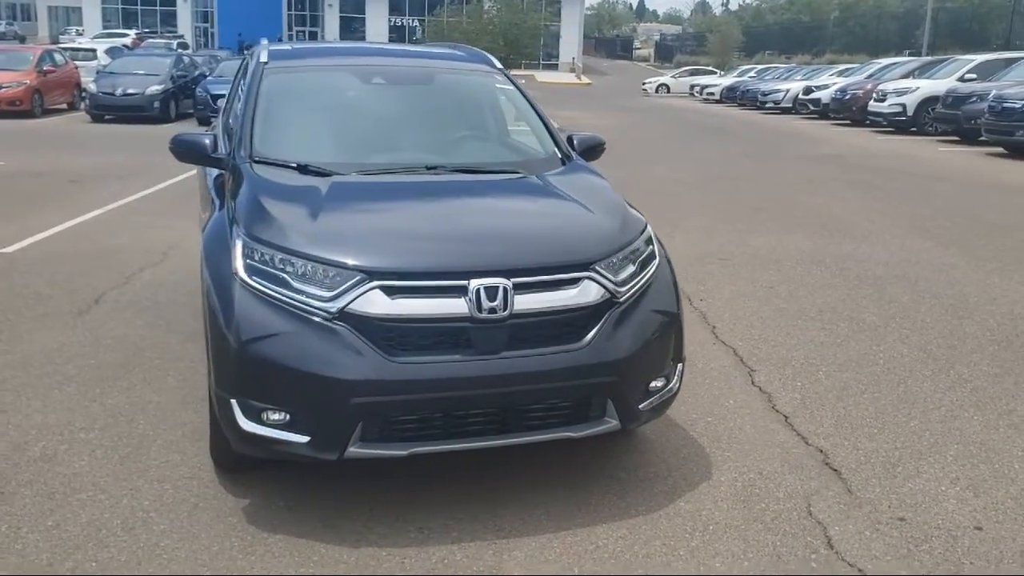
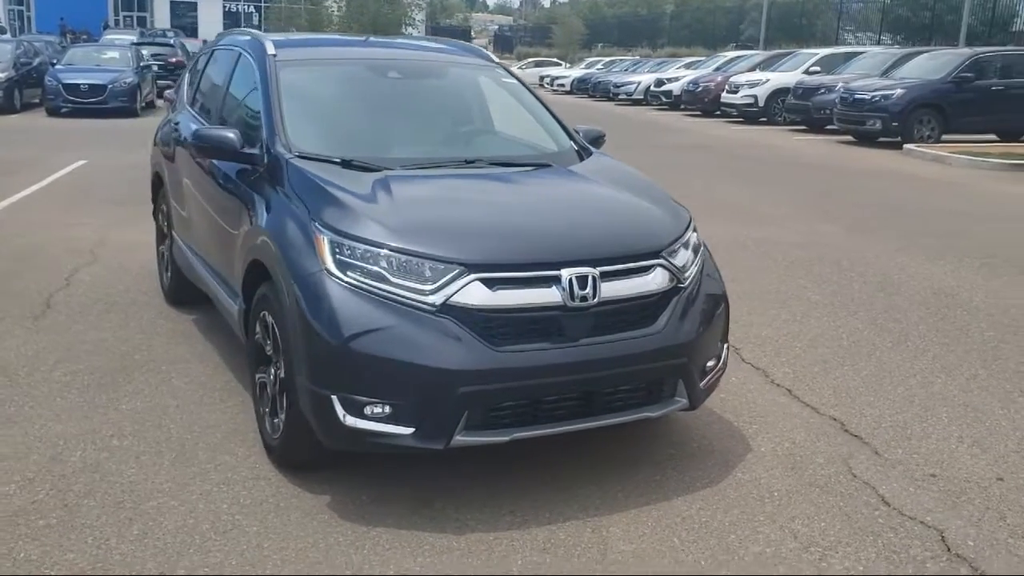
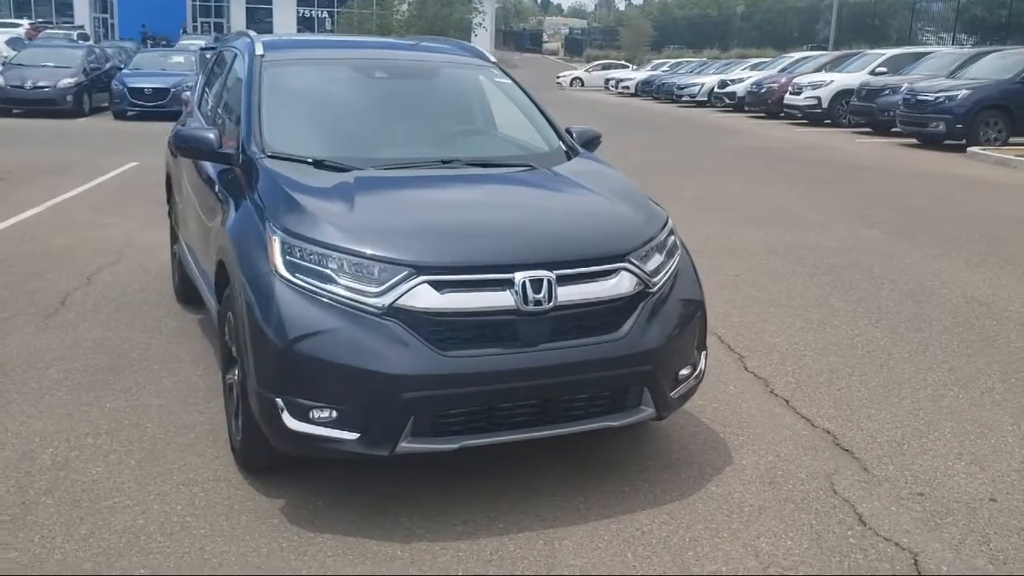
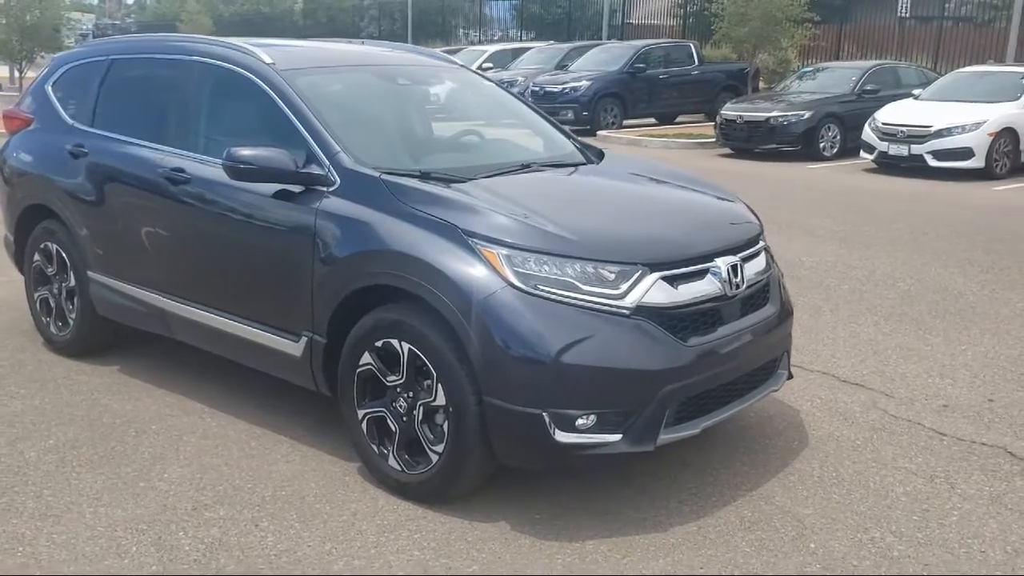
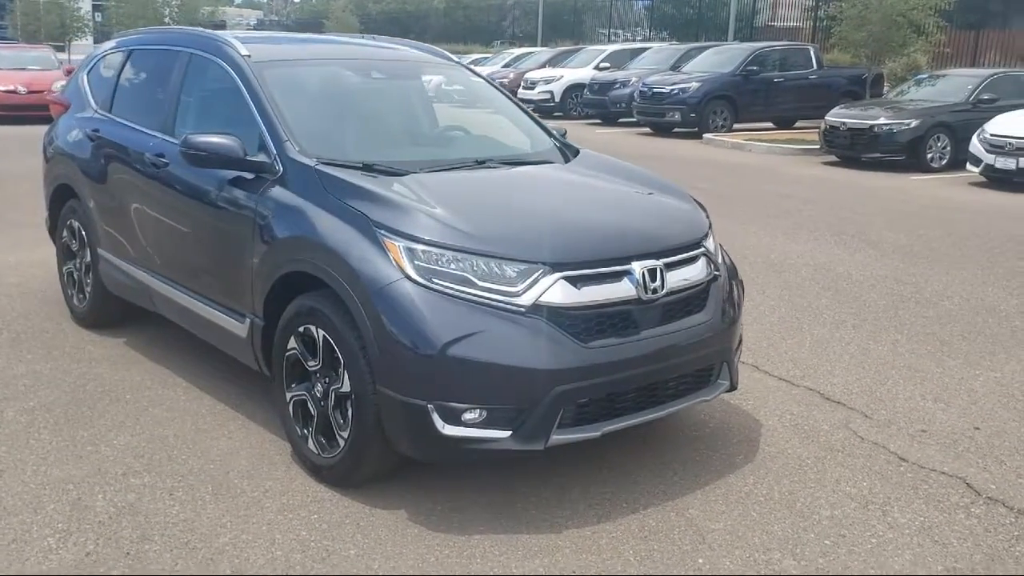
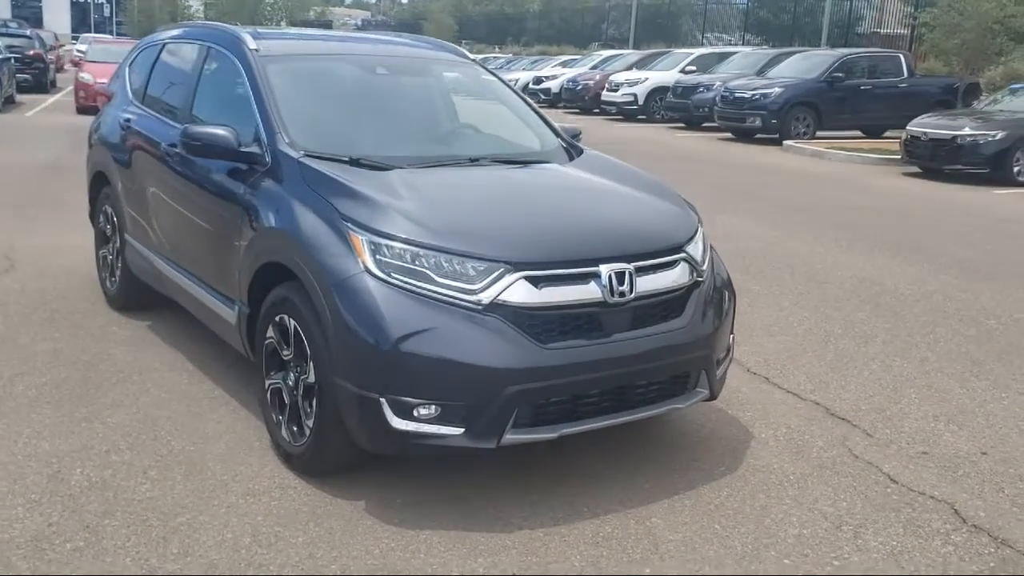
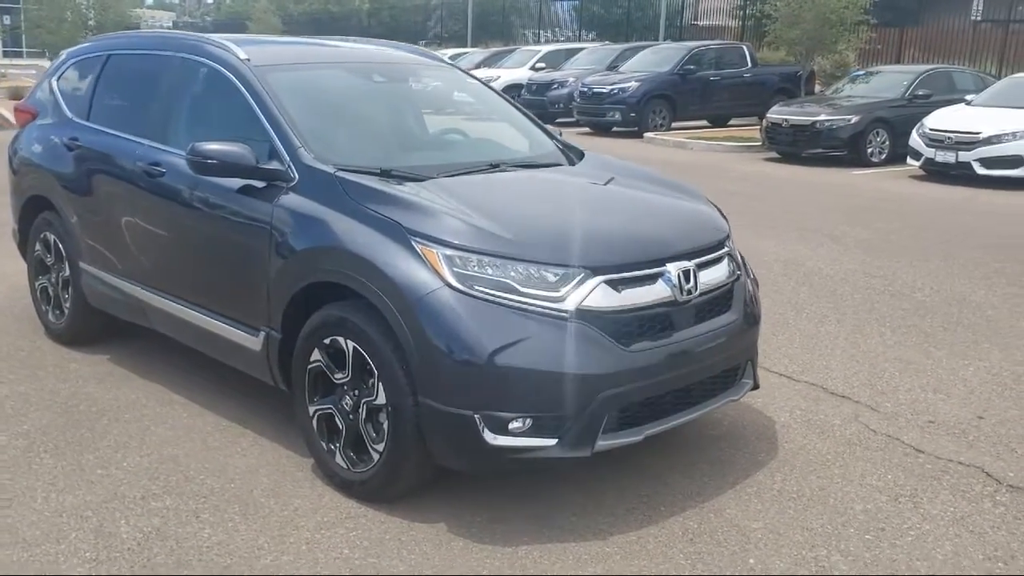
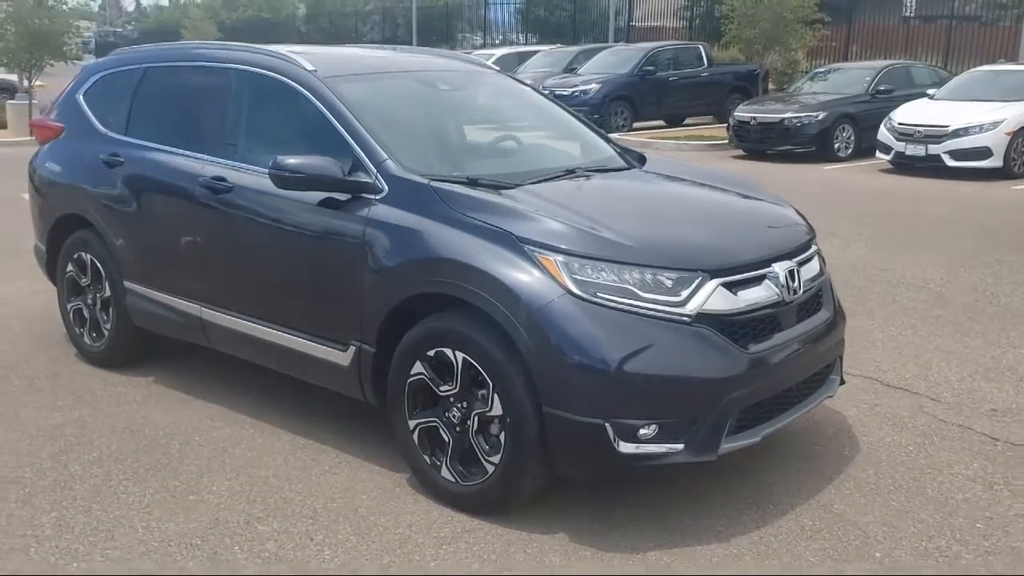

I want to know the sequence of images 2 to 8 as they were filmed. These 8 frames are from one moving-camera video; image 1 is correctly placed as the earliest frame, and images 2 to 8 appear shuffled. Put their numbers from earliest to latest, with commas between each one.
3, 2, 6, 5, 7, 4, 8
